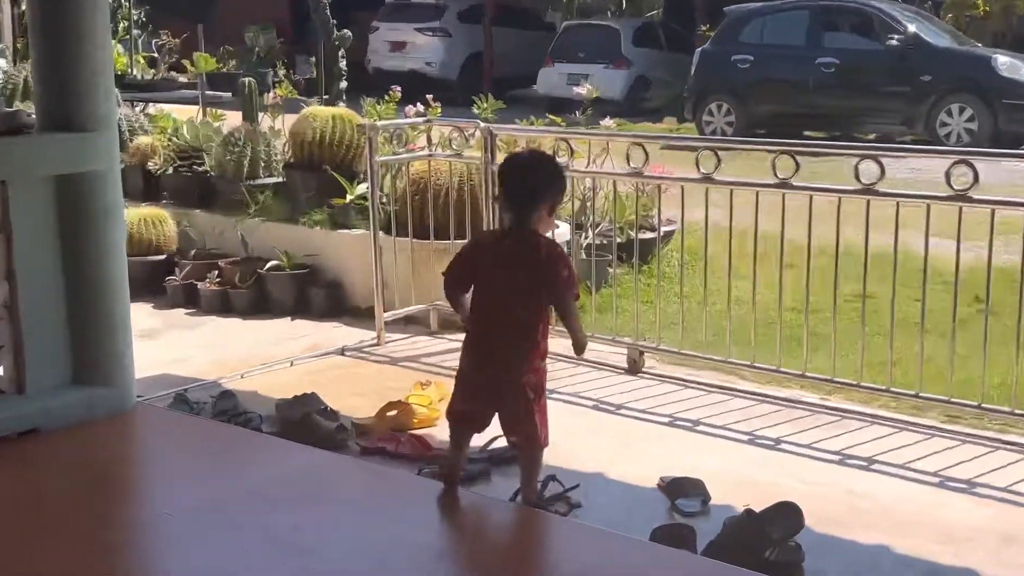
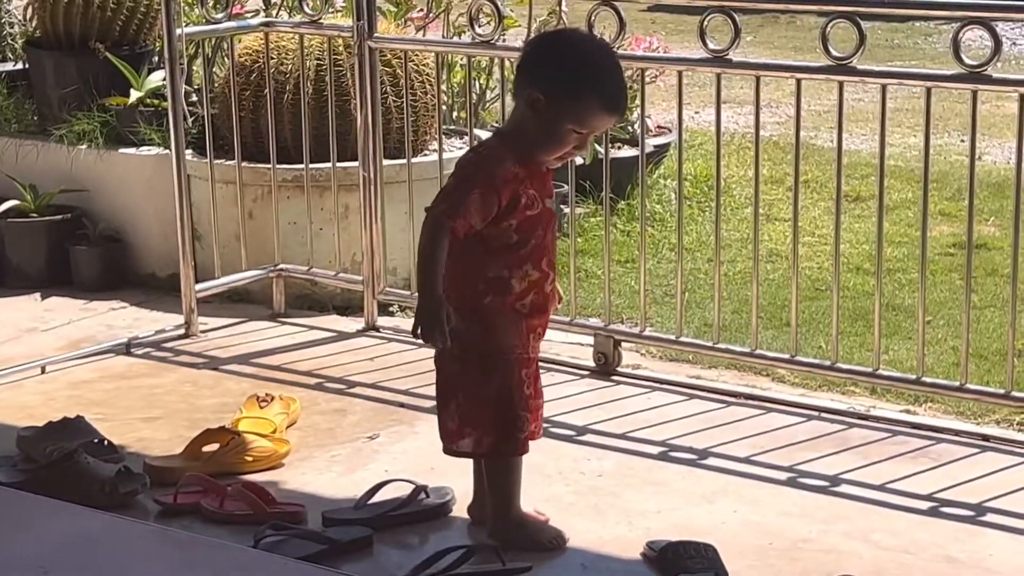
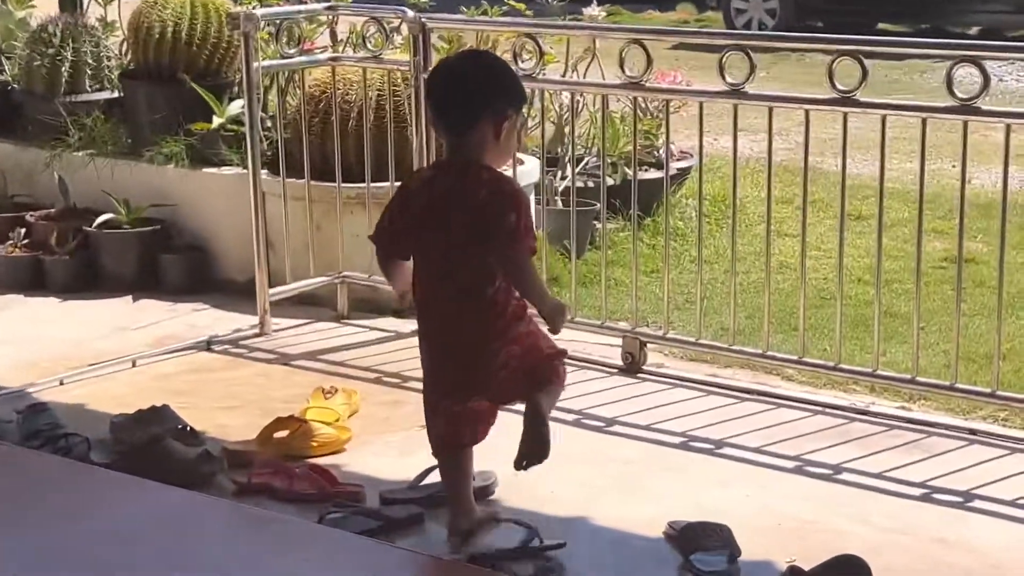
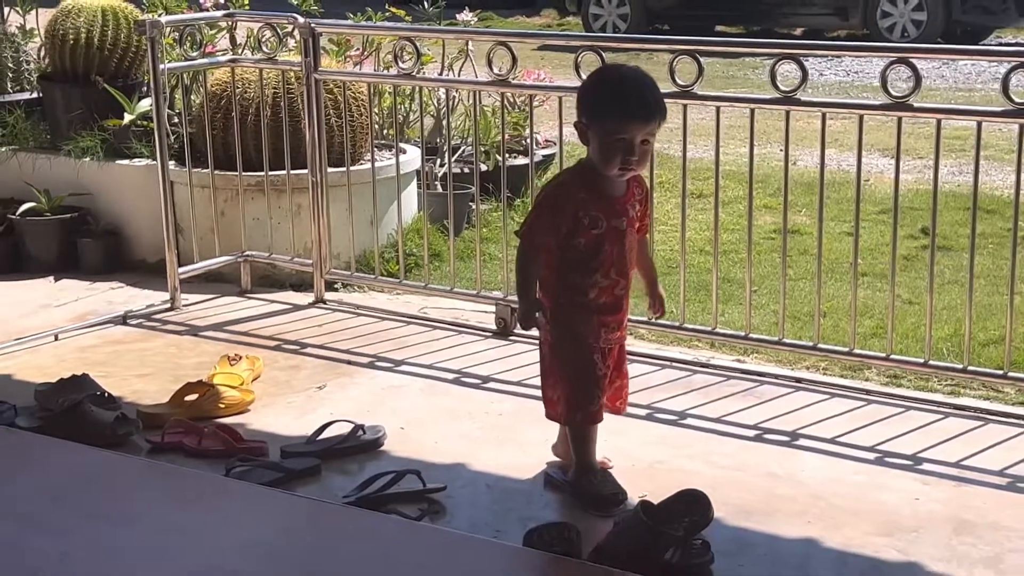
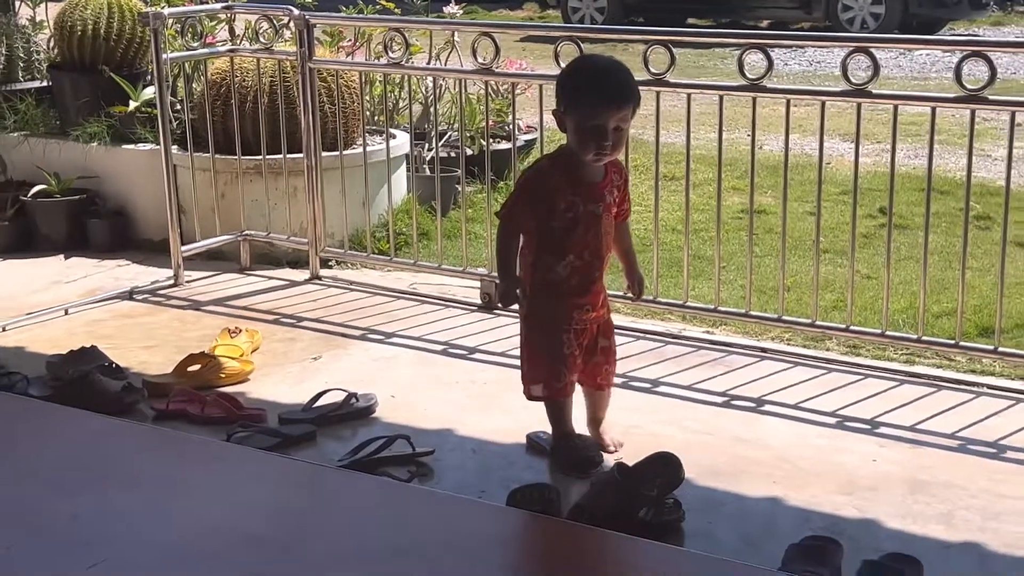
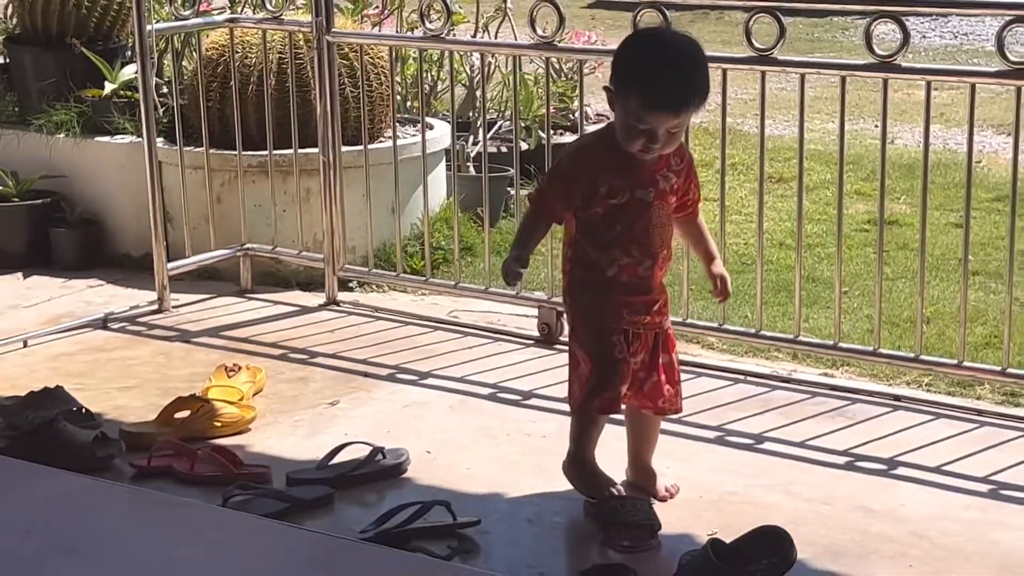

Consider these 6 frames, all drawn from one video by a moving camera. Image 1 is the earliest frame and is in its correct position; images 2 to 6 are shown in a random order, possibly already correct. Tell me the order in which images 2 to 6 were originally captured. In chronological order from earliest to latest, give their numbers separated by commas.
3, 2, 6, 4, 5
